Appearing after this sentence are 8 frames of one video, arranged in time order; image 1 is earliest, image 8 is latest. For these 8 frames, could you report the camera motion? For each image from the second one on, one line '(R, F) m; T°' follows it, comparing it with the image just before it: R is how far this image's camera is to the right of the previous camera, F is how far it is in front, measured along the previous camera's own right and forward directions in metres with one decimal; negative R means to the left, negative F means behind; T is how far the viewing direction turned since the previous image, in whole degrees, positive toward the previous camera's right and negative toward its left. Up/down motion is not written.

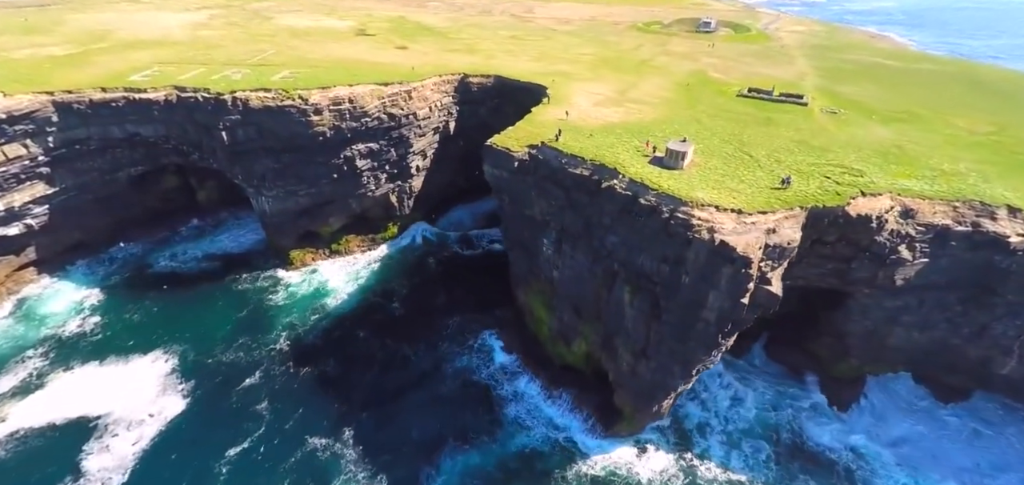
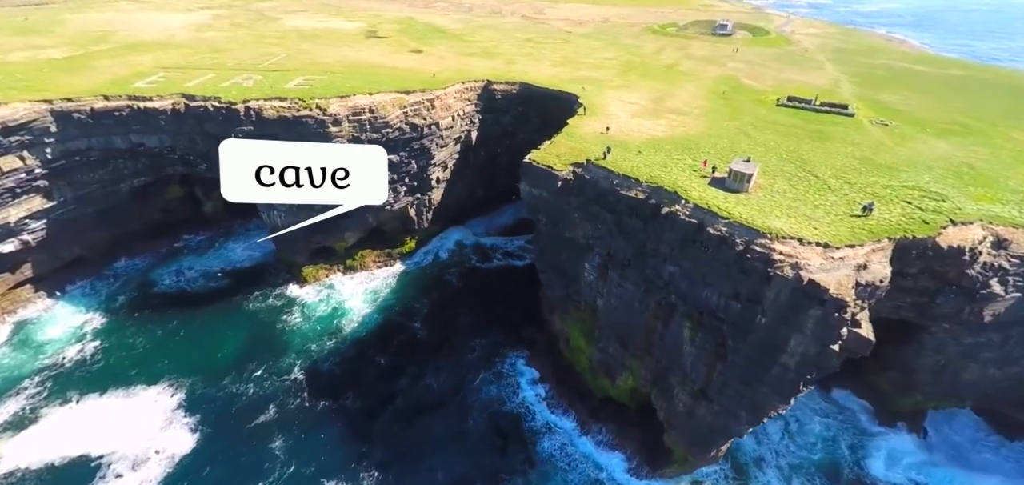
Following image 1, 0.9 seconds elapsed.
(-2.6, +2.5) m; 0°
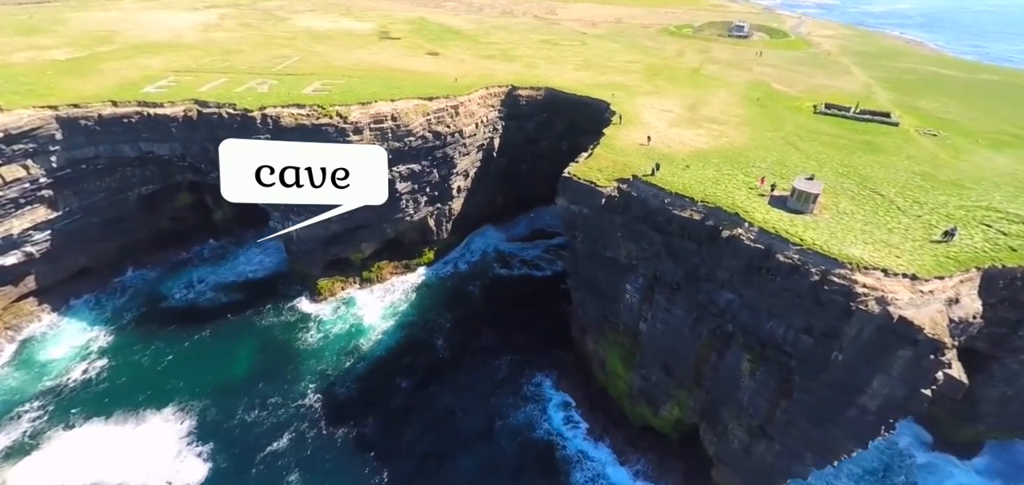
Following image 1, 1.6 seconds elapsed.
(-2.2, +1.9) m; 0°
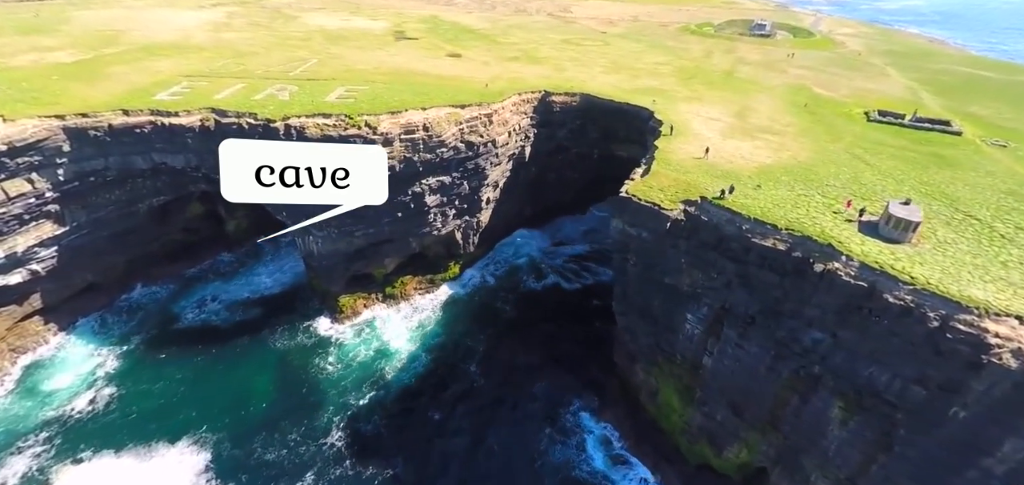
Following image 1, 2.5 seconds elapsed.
(-2.8, +2.3) m; 0°
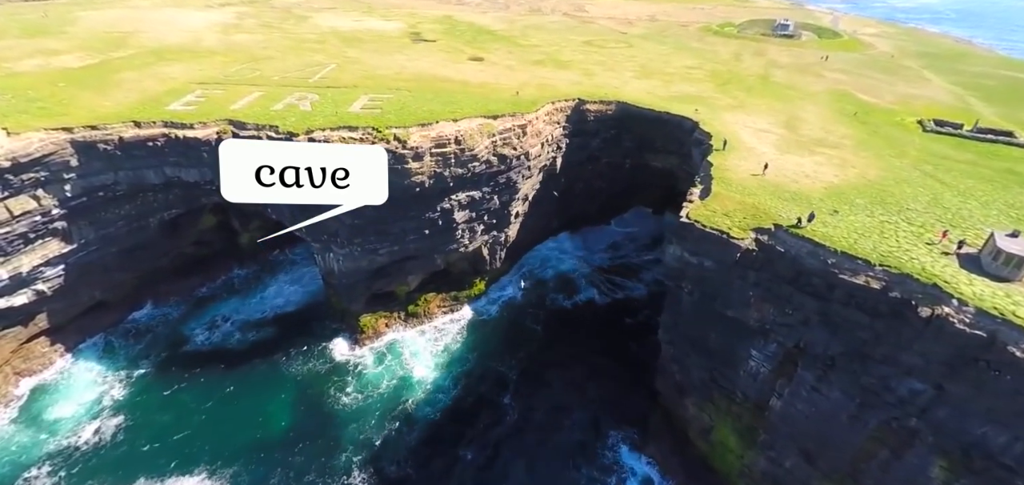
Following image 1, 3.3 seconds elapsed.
(-2.2, +2.2) m; 0°
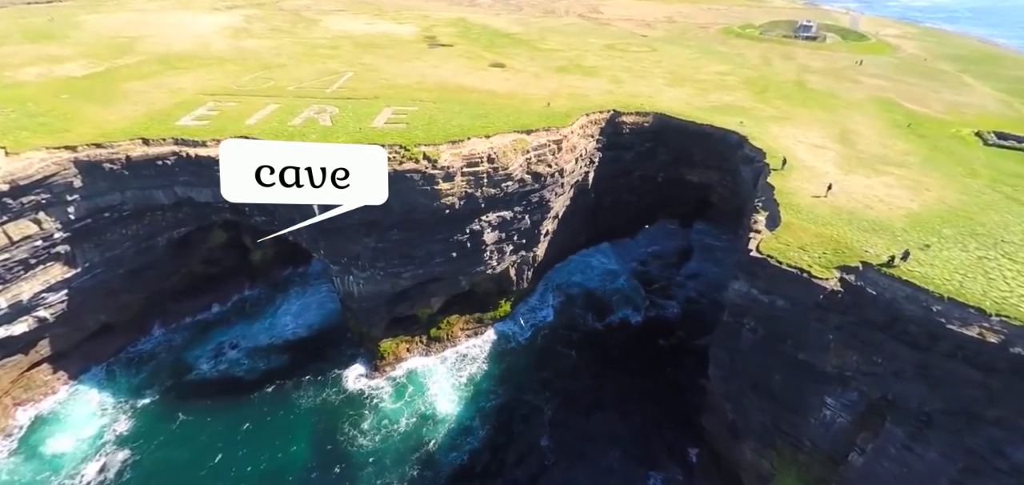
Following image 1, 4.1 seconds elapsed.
(-2.0, +2.3) m; 0°
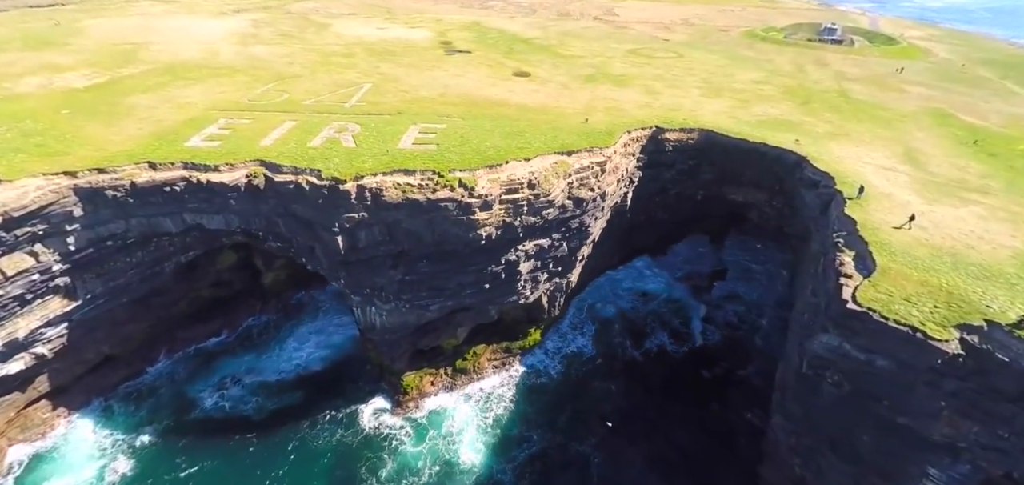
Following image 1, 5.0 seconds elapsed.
(-2.2, +2.6) m; 0°
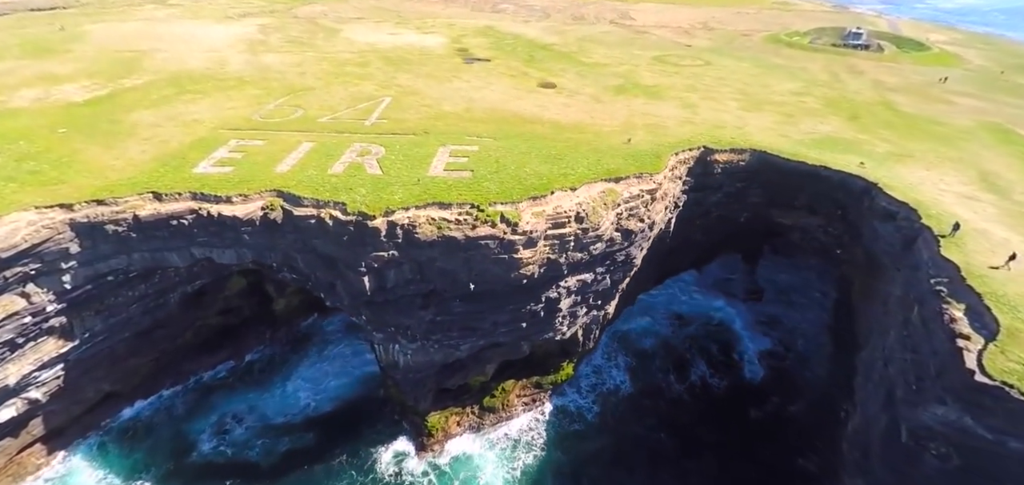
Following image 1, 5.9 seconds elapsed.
(-2.1, +2.6) m; 0°
